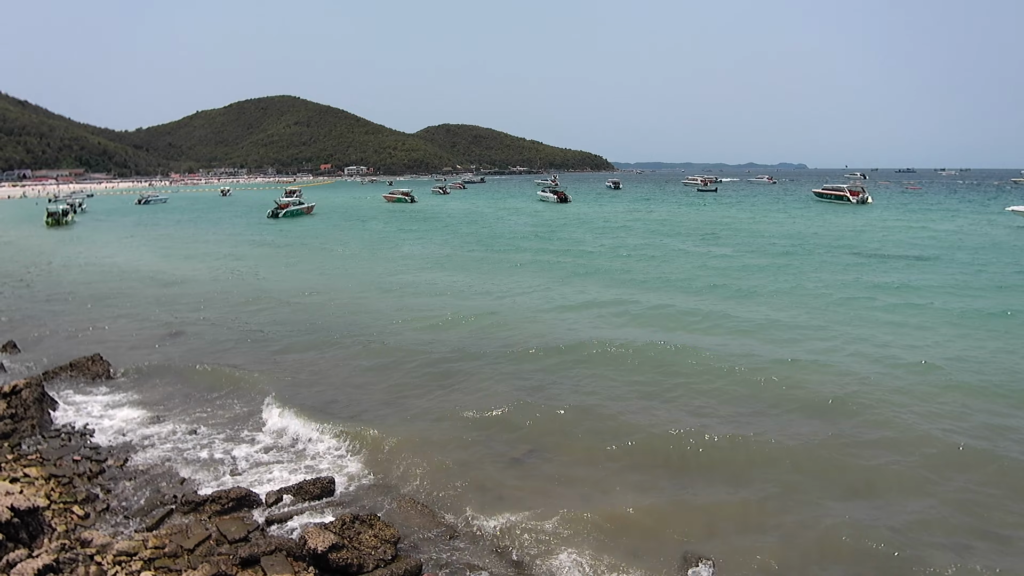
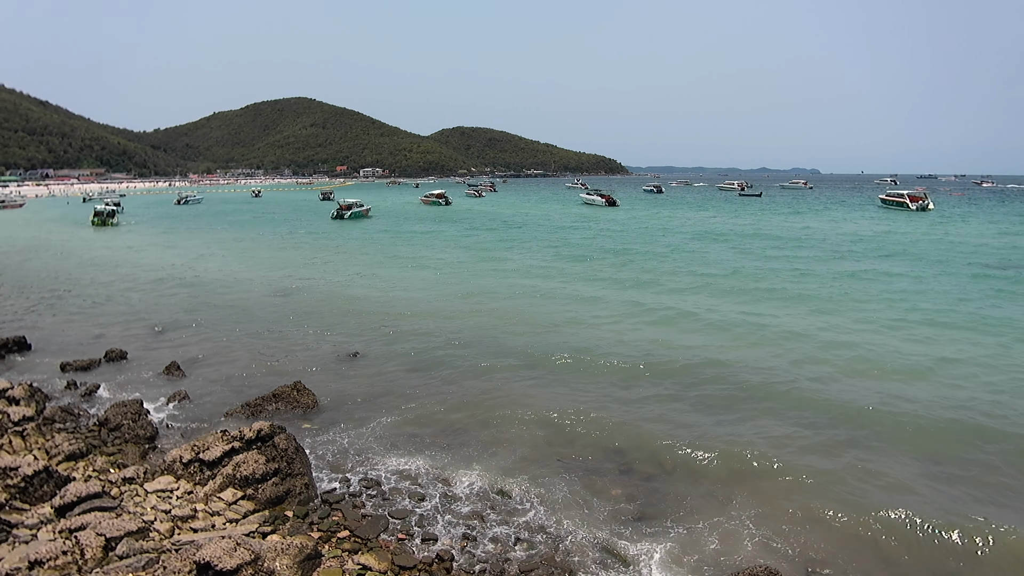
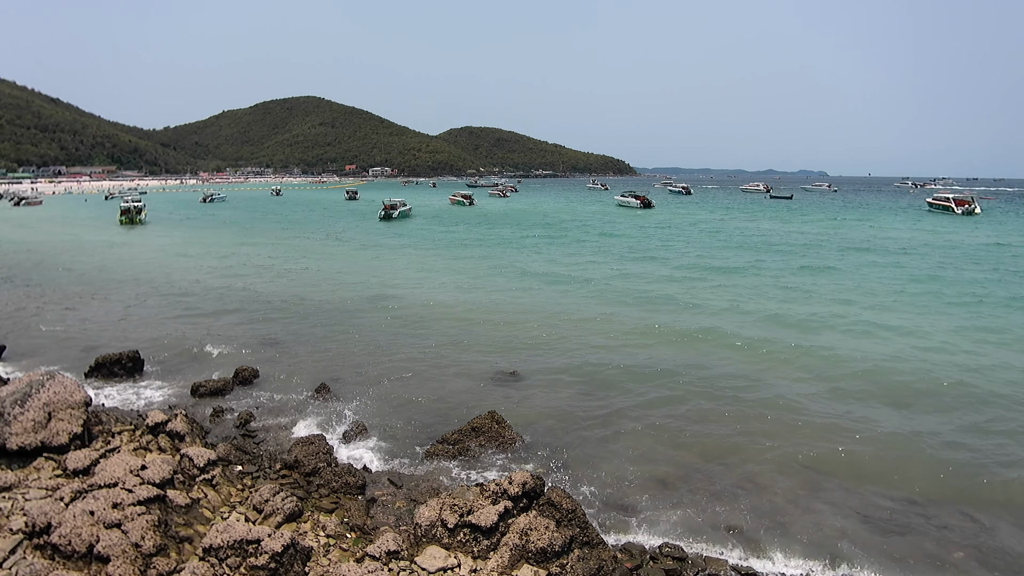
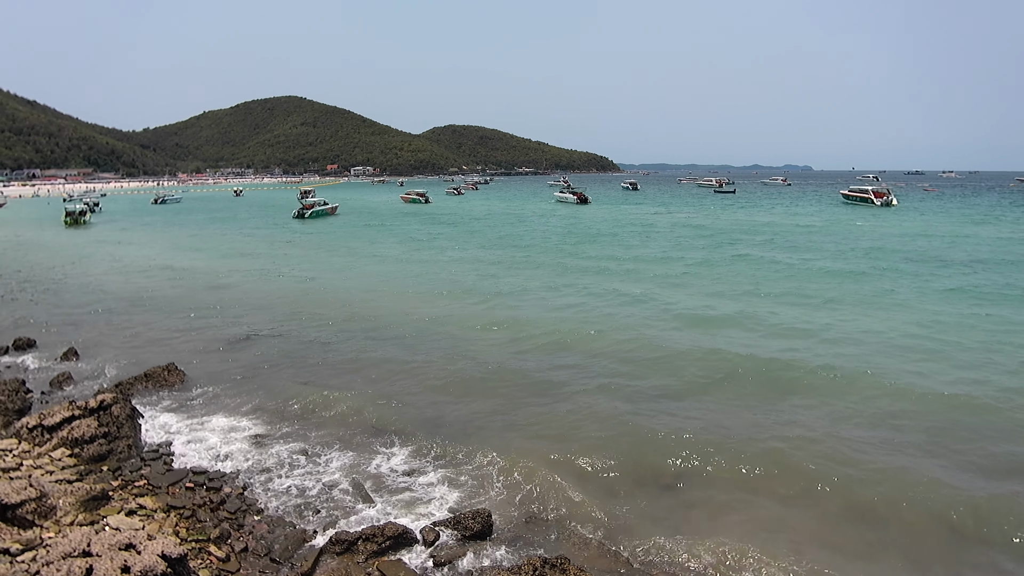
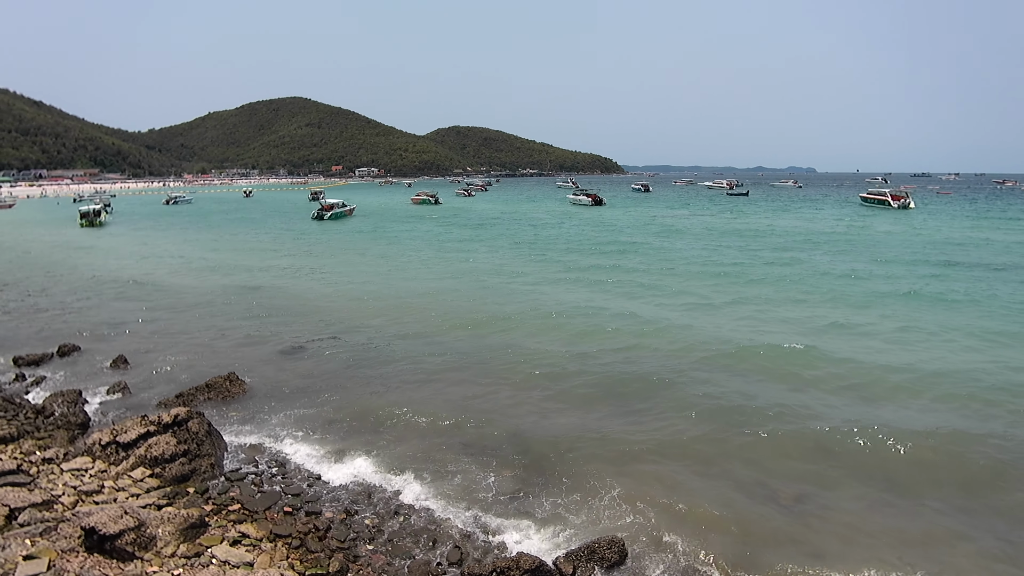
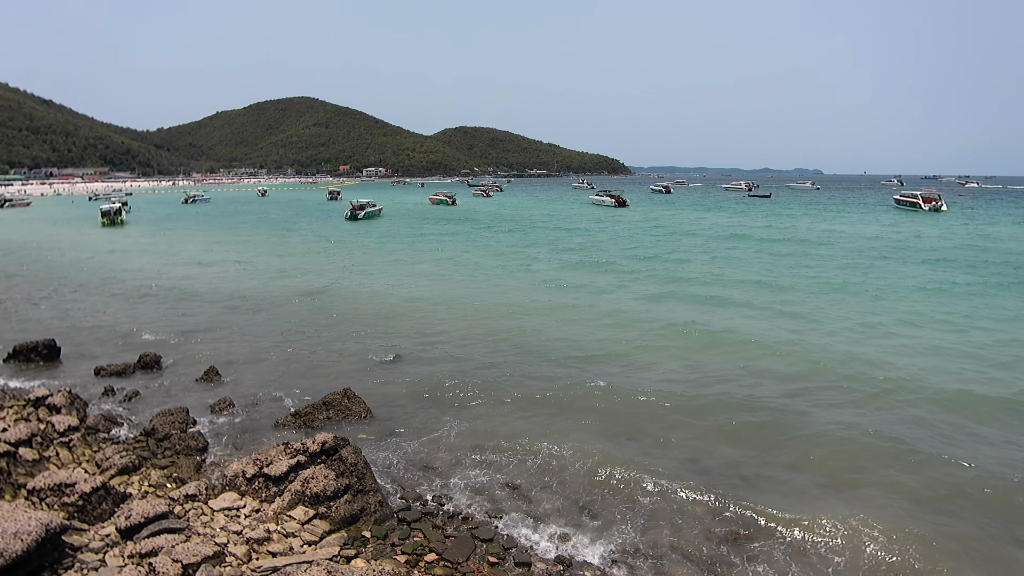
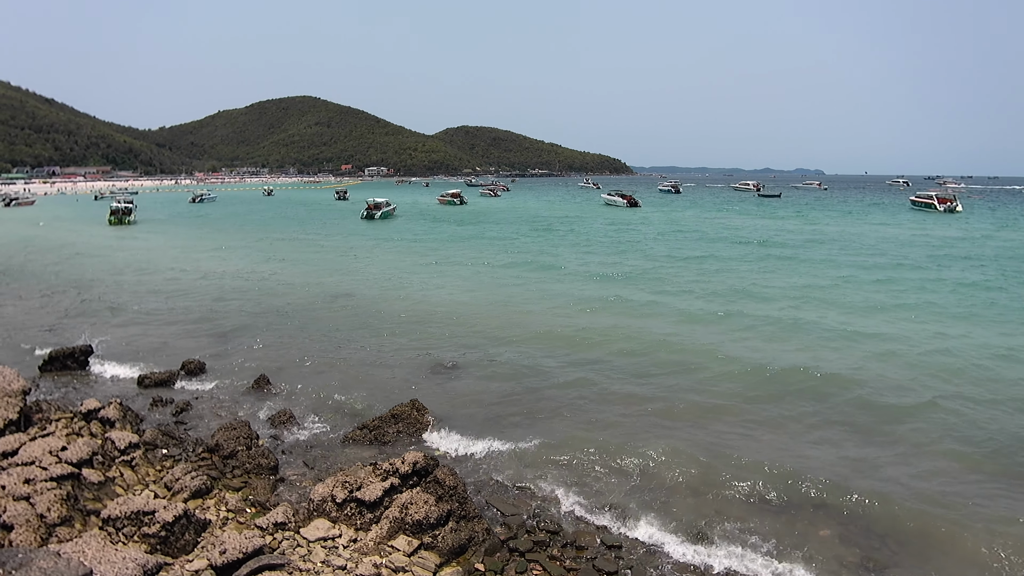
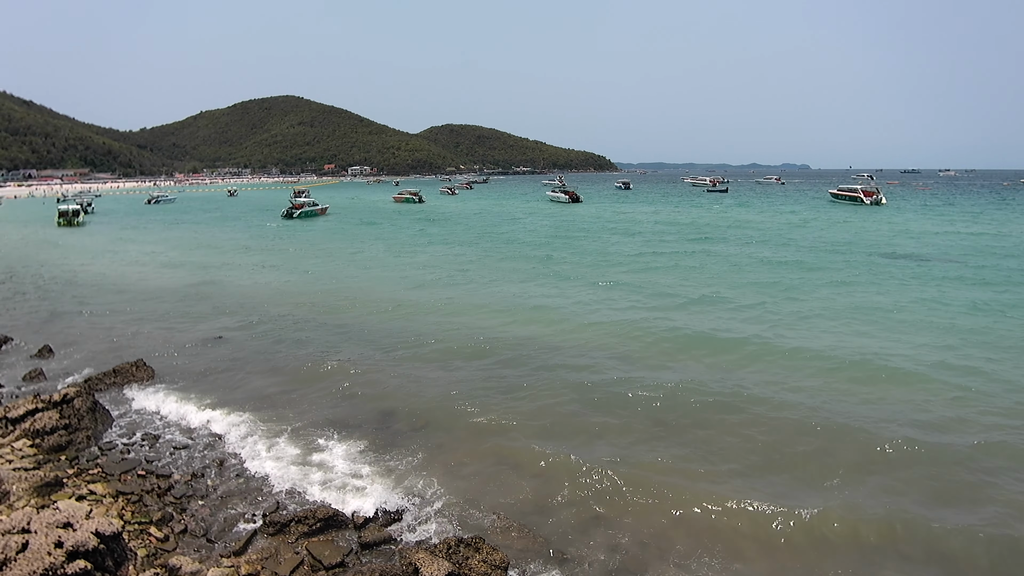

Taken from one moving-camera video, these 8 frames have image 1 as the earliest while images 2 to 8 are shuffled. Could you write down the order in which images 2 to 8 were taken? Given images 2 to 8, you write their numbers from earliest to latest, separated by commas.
8, 4, 5, 2, 6, 7, 3
